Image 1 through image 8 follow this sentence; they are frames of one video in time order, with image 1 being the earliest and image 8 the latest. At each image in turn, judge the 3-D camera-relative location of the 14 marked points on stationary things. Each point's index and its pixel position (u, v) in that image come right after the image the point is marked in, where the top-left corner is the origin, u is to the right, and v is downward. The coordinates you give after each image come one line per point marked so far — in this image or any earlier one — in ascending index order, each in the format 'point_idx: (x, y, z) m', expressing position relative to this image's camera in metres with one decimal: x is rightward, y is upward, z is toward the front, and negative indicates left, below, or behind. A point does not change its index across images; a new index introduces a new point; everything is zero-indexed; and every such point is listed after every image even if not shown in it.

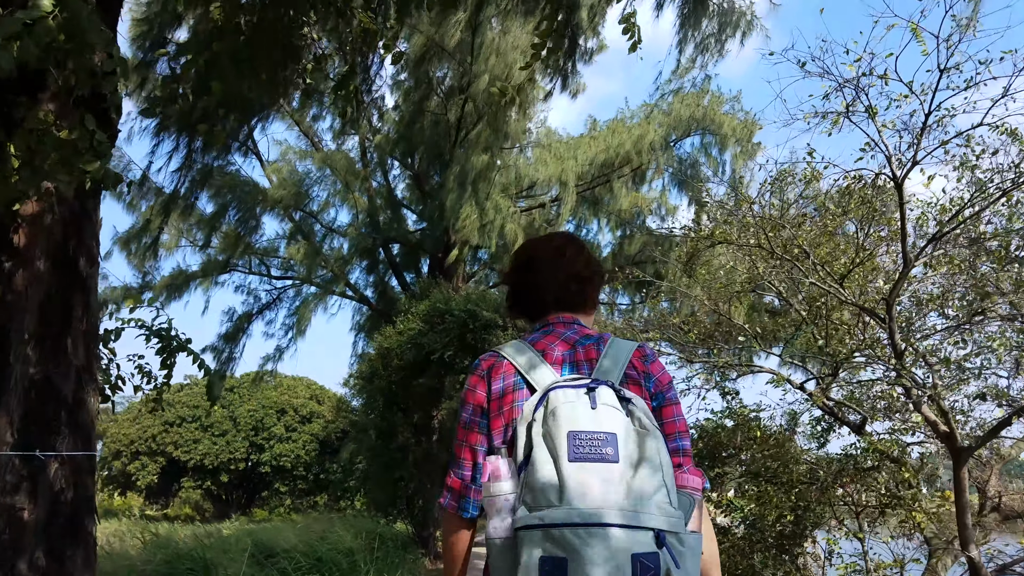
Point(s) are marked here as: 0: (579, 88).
0: (+0.9, +2.5, +10.2) m
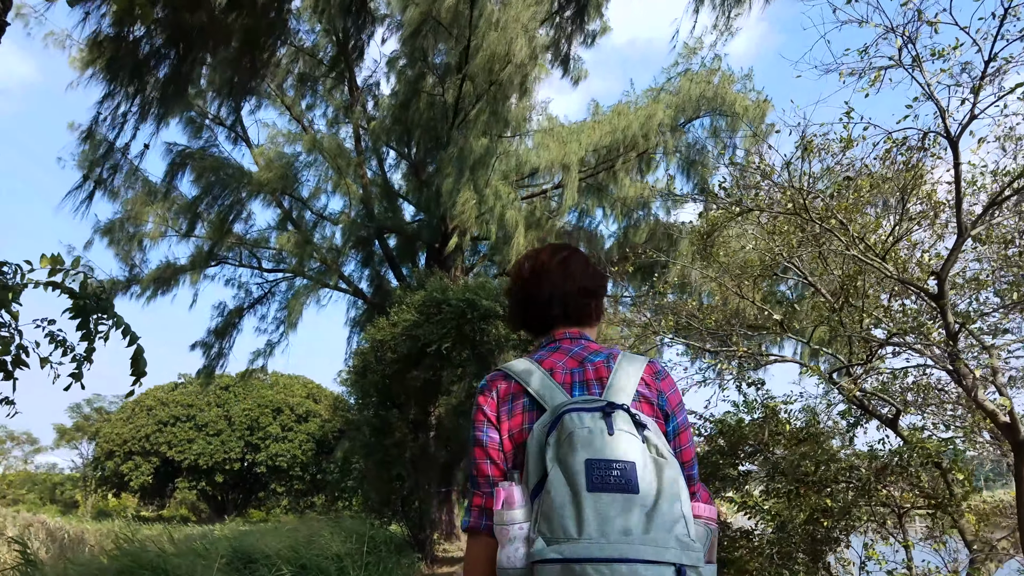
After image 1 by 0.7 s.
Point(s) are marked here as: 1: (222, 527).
0: (+0.8, +2.6, +9.8) m
1: (-3.8, -3.2, +10.9) m
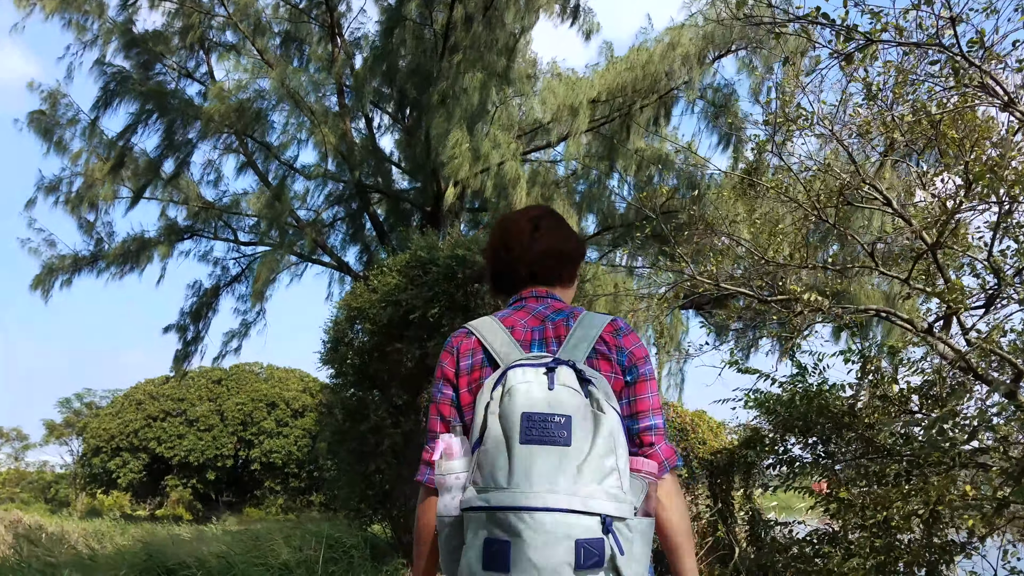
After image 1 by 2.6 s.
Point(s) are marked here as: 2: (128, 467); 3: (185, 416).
0: (+0.9, +2.9, +8.9) m
1: (-3.8, -3.0, +10.0) m
2: (-7.3, -3.4, +15.5) m
3: (-6.2, -2.5, +15.5) m
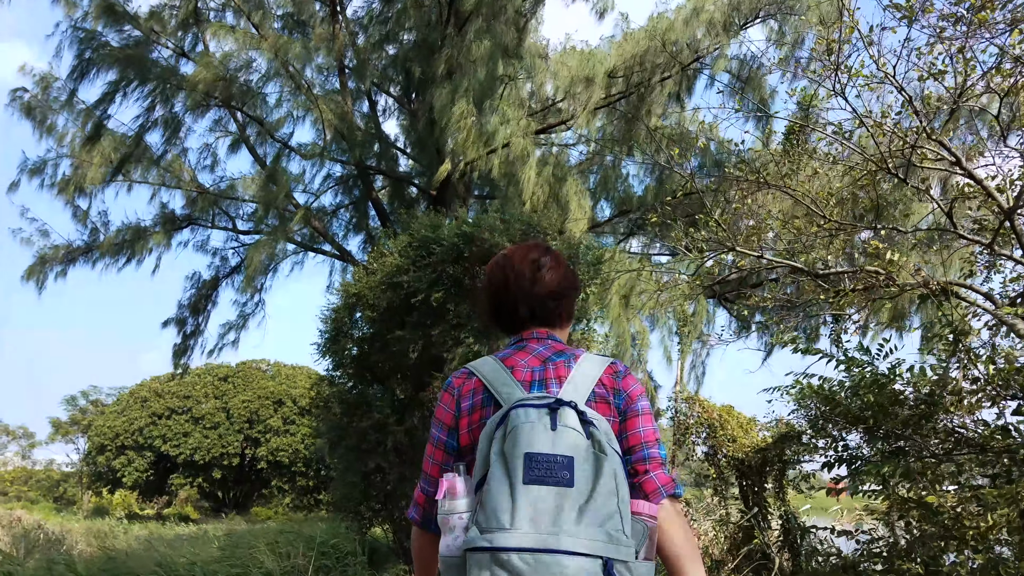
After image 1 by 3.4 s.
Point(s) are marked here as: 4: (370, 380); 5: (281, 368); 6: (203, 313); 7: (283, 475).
0: (+1.0, +3.0, +8.4) m
1: (-3.6, -2.9, +9.6) m
2: (-7.1, -3.3, +15.2) m
3: (-6.0, -2.3, +15.1) m
4: (-0.9, -0.6, +5.1) m
5: (-4.5, -1.6, +15.8) m
6: (-3.6, -0.3, +9.4) m
7: (-4.2, -3.4, +14.8) m
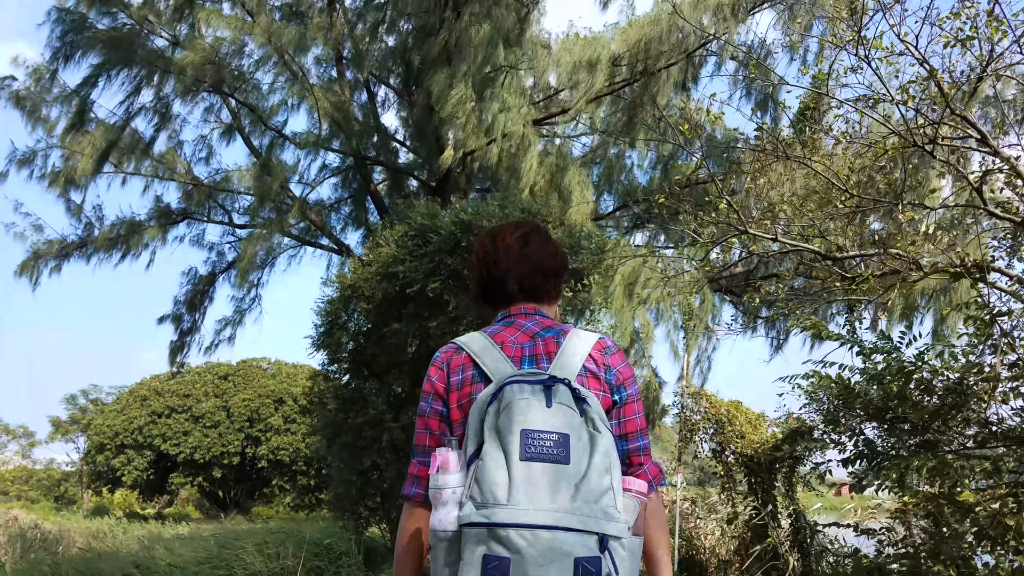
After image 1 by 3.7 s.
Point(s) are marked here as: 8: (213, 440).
0: (+1.0, +3.0, +8.3) m
1: (-3.6, -2.8, +9.5) m
2: (-7.1, -3.3, +15.1) m
3: (-5.9, -2.3, +15.0) m
4: (-0.9, -0.5, +4.9) m
5: (-4.5, -1.5, +15.7) m
6: (-3.5, -0.2, +9.2) m
7: (-4.1, -3.3, +14.6) m
8: (-5.4, -2.7, +14.6) m
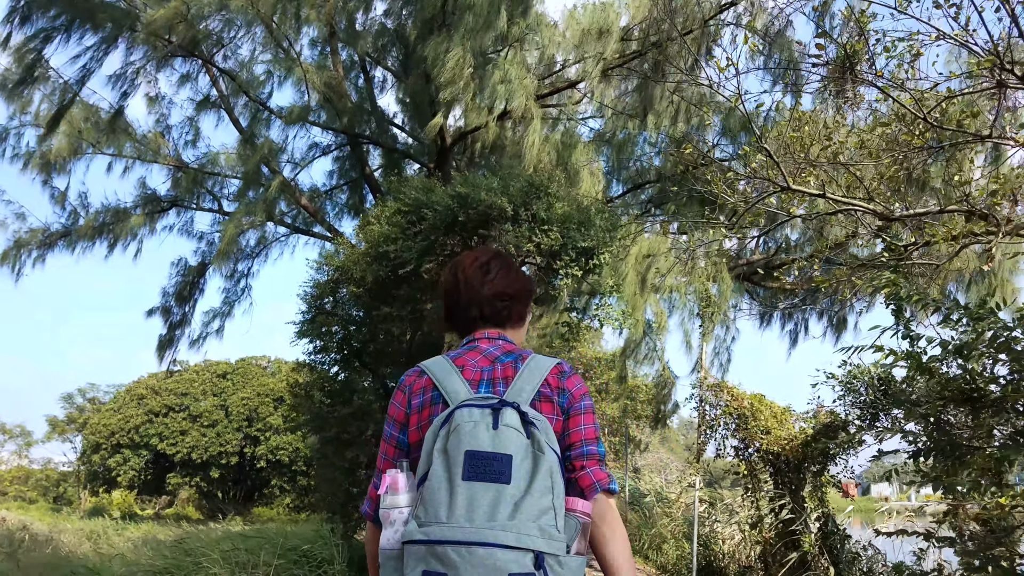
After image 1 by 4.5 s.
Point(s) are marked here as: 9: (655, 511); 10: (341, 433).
0: (+1.0, +3.1, +7.9) m
1: (-3.6, -2.7, +9.1) m
2: (-7.0, -3.2, +14.7) m
3: (-5.9, -2.2, +14.6) m
4: (-0.9, -0.4, +4.5) m
5: (-4.4, -1.4, +15.3) m
6: (-3.5, -0.2, +8.9) m
7: (-4.1, -3.3, +14.2) m
8: (-5.3, -2.6, +14.2) m
9: (+1.2, -1.9, +6.9) m
10: (-0.9, -0.8, +4.4) m
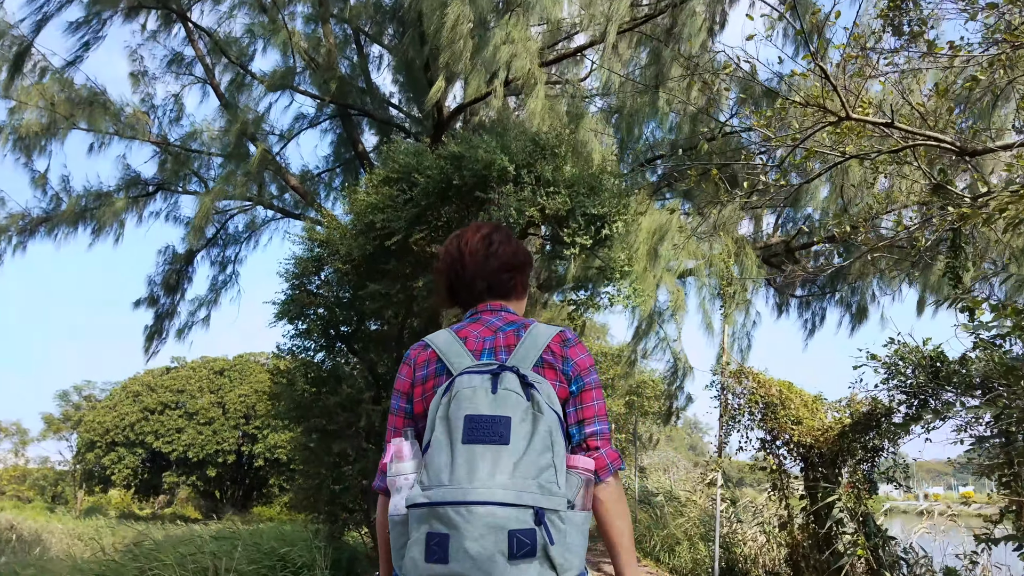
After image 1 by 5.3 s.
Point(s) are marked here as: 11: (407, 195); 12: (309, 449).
0: (+1.1, +3.2, +7.5) m
1: (-3.6, -2.6, +8.7) m
2: (-6.9, -3.1, +14.3) m
3: (-5.8, -2.1, +14.2) m
4: (-0.9, -0.3, +4.1) m
5: (-4.3, -1.3, +14.9) m
6: (-3.5, 0.0, +8.5) m
7: (-4.0, -3.1, +13.8) m
8: (-5.3, -2.5, +13.9) m
9: (+1.2, -1.8, +6.5) m
10: (-0.9, -0.7, +4.0) m
11: (-0.5, +0.4, +3.8) m
12: (-1.0, -0.8, +4.1) m
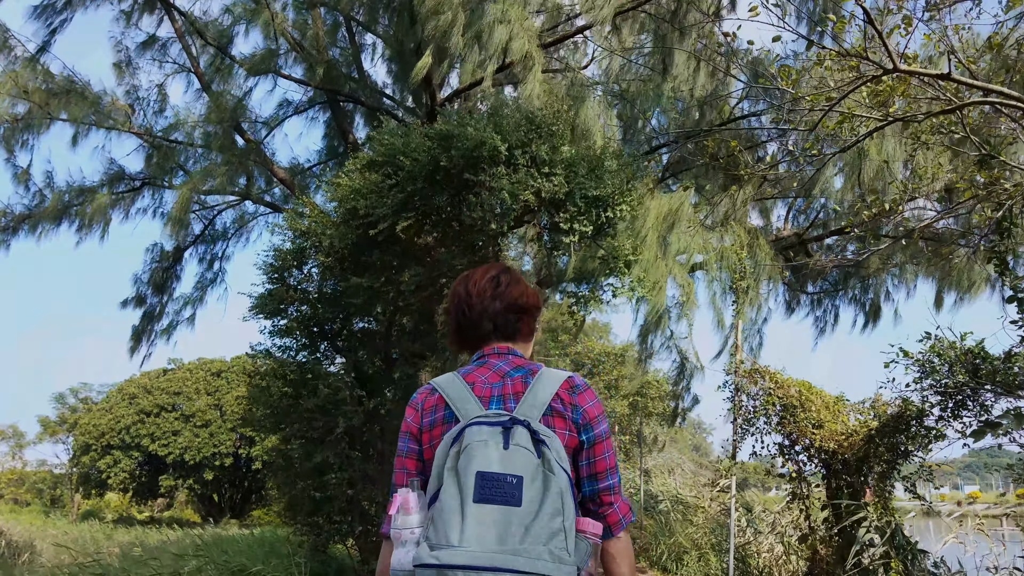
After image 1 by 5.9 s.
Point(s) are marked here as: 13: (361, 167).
0: (+1.0, +3.2, +7.2) m
1: (-3.6, -2.6, +8.4) m
2: (-6.9, -3.1, +14.0) m
3: (-5.8, -2.1, +14.0) m
4: (-0.9, -0.3, +3.9) m
5: (-4.3, -1.3, +14.6) m
6: (-3.5, 0.0, +8.2) m
7: (-4.0, -3.1, +13.6) m
8: (-5.3, -2.5, +13.6) m
9: (+1.2, -1.8, +6.2) m
10: (-0.9, -0.7, +3.7) m
11: (-0.5, +0.5, +3.5) m
12: (-1.0, -0.8, +3.8) m
13: (-0.7, +0.5, +3.6) m
